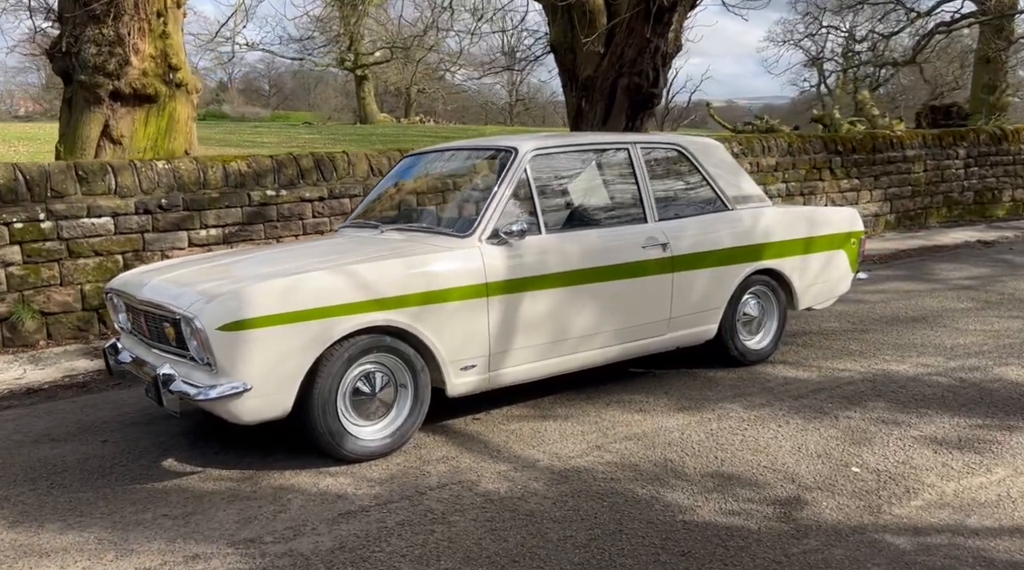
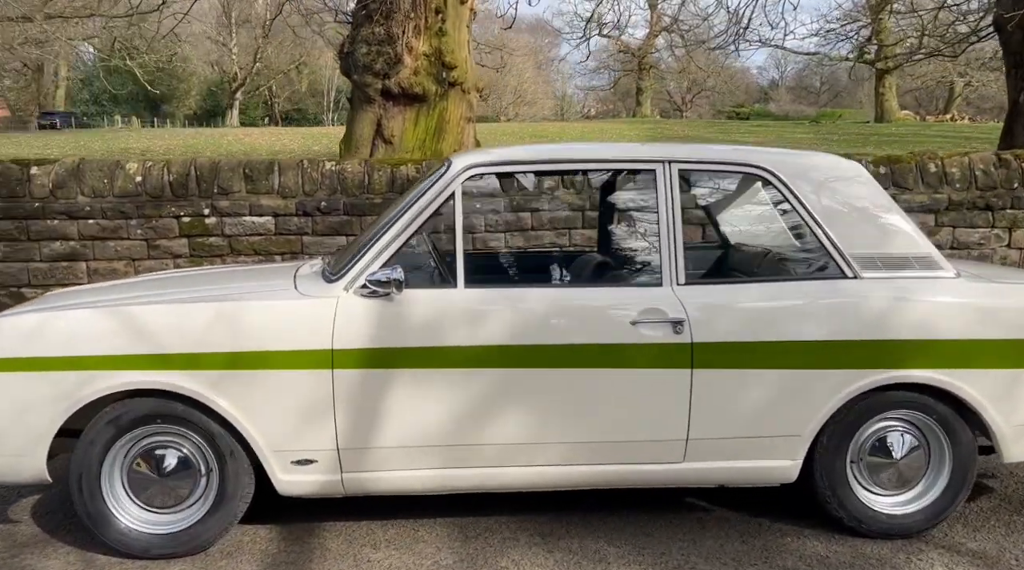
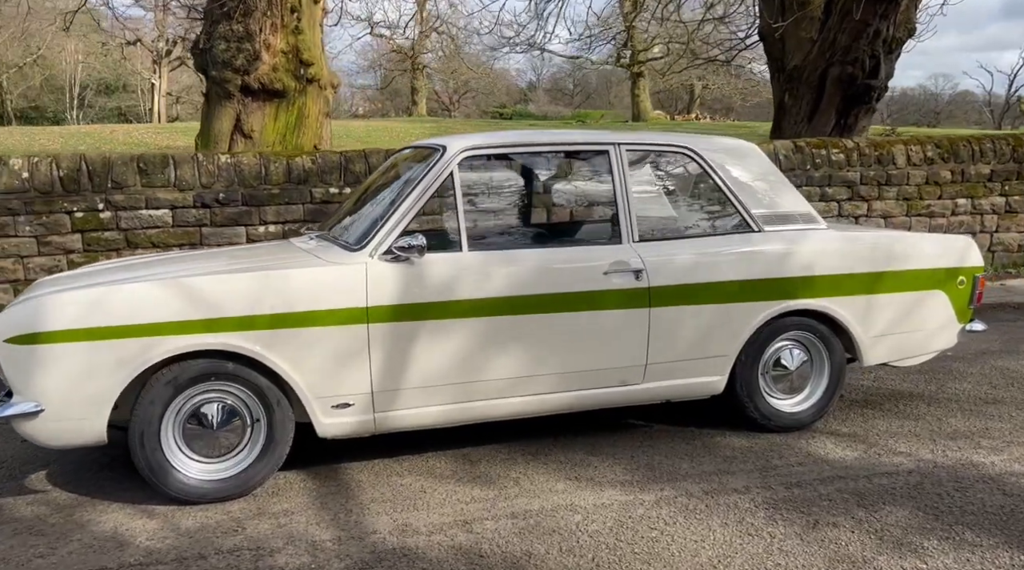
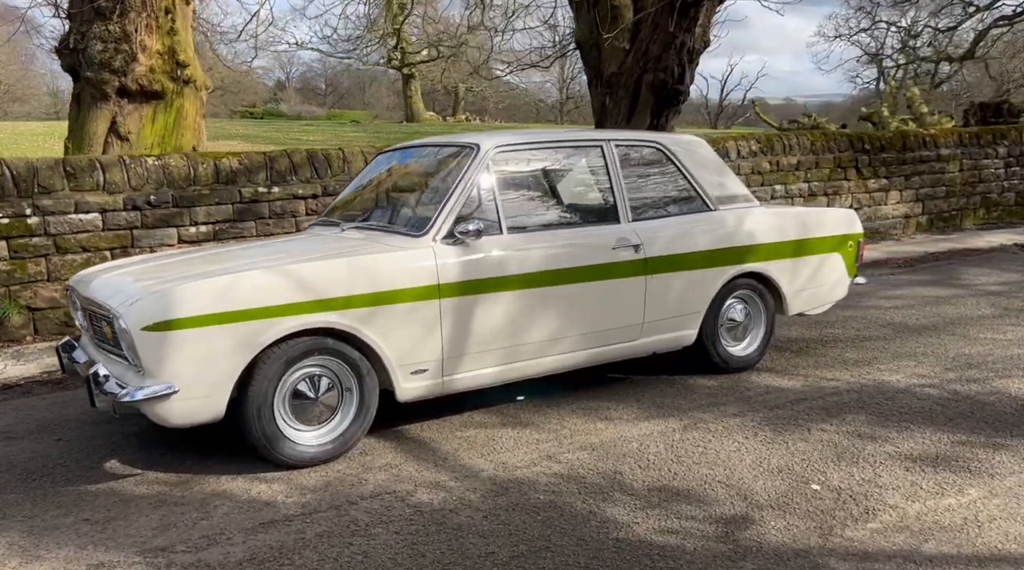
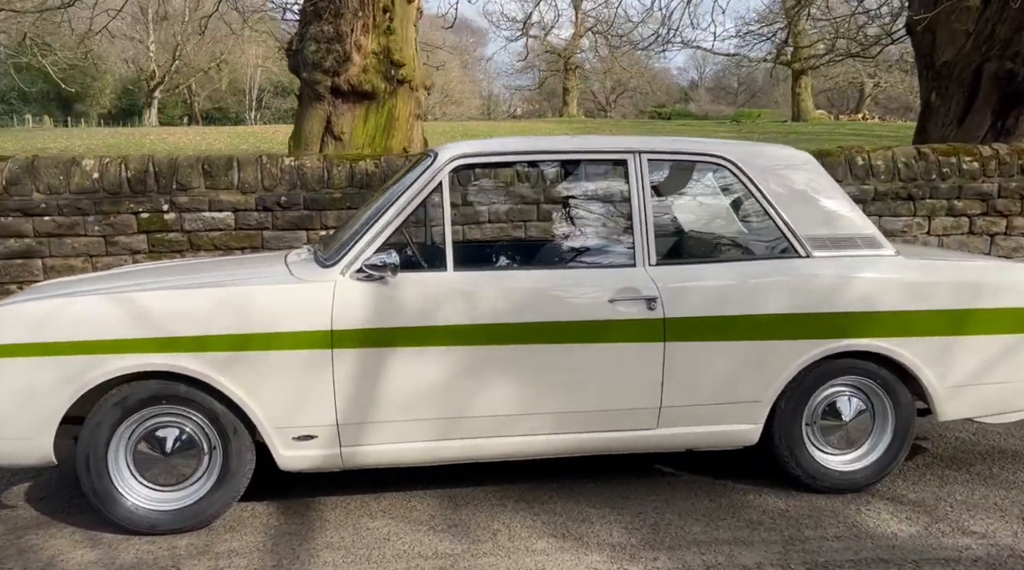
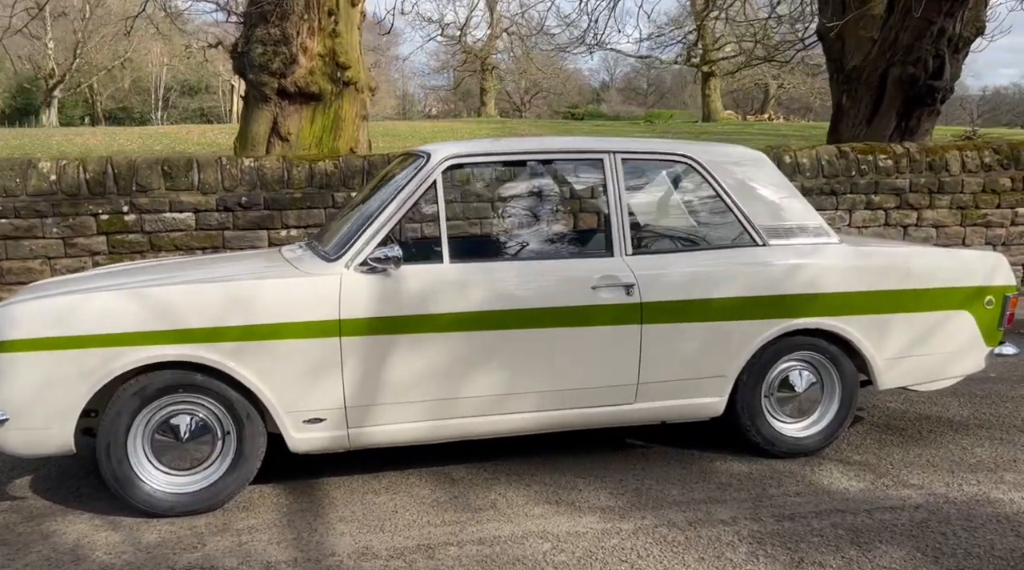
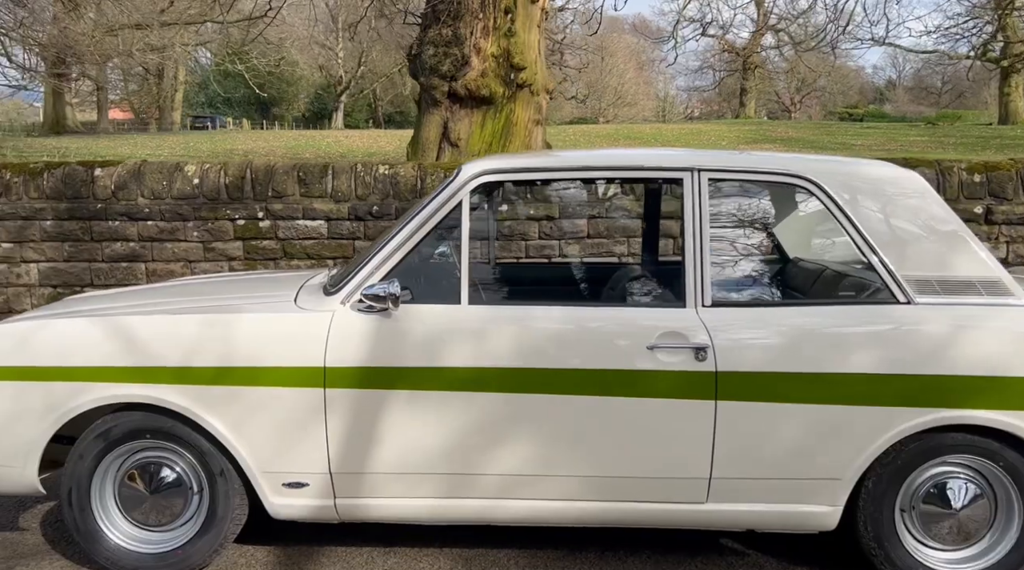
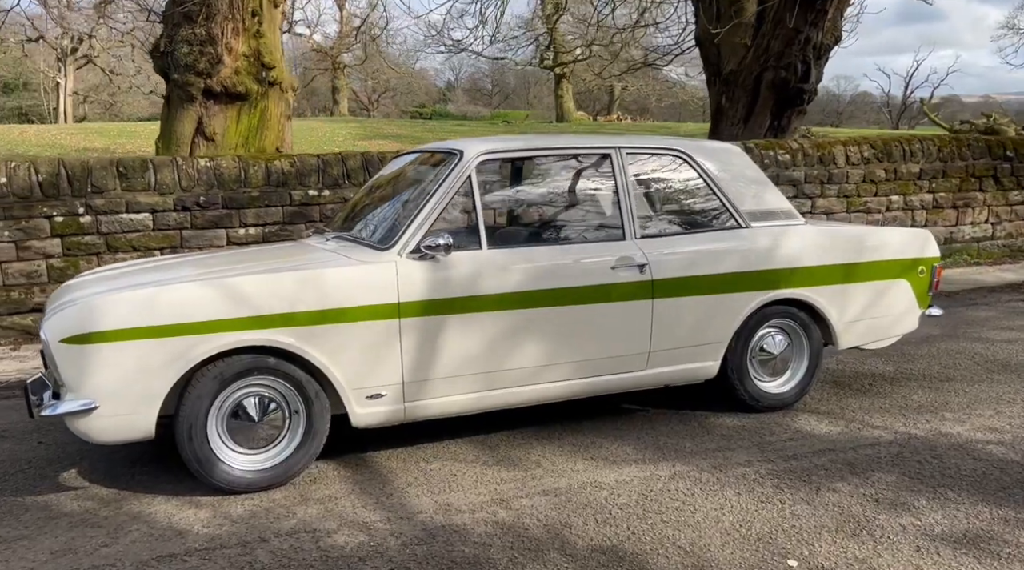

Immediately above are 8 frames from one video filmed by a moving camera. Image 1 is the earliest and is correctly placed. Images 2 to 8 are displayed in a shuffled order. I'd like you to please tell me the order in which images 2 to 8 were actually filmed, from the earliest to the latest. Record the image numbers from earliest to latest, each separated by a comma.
4, 8, 3, 6, 5, 2, 7
